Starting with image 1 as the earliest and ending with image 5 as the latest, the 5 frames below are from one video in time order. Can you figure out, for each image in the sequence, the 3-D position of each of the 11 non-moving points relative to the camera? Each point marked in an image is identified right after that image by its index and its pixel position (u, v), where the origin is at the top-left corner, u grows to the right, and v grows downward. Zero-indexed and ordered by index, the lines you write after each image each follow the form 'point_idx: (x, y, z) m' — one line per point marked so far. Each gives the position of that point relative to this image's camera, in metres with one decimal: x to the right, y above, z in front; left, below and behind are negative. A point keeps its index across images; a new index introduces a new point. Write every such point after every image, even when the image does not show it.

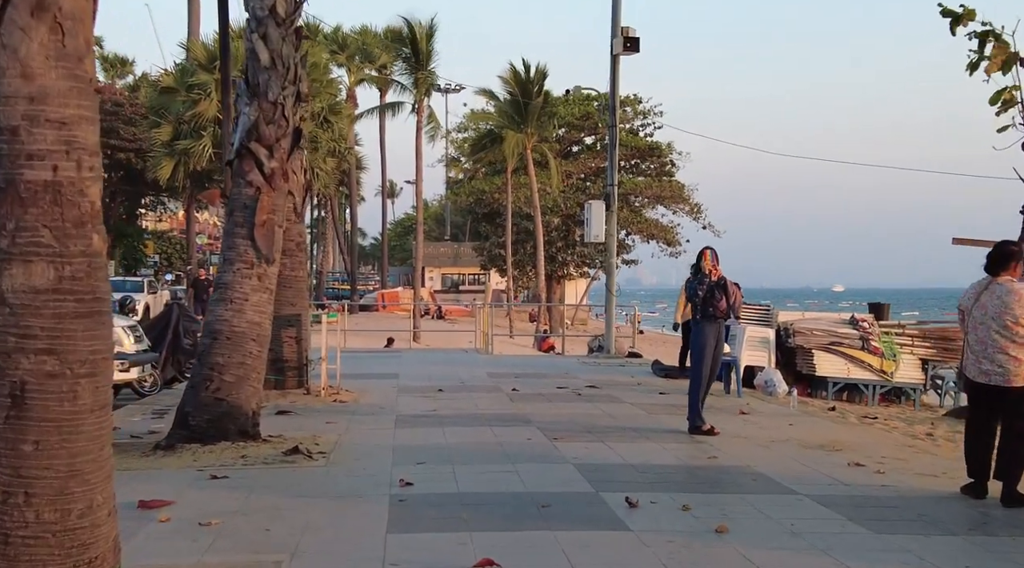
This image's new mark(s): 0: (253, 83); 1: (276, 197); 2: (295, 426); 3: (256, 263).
0: (-2.3, +1.8, +10.7) m
1: (-2.1, +0.8, +10.8) m
2: (-2.2, -1.4, +12.4) m
3: (-2.2, +0.2, +10.7) m
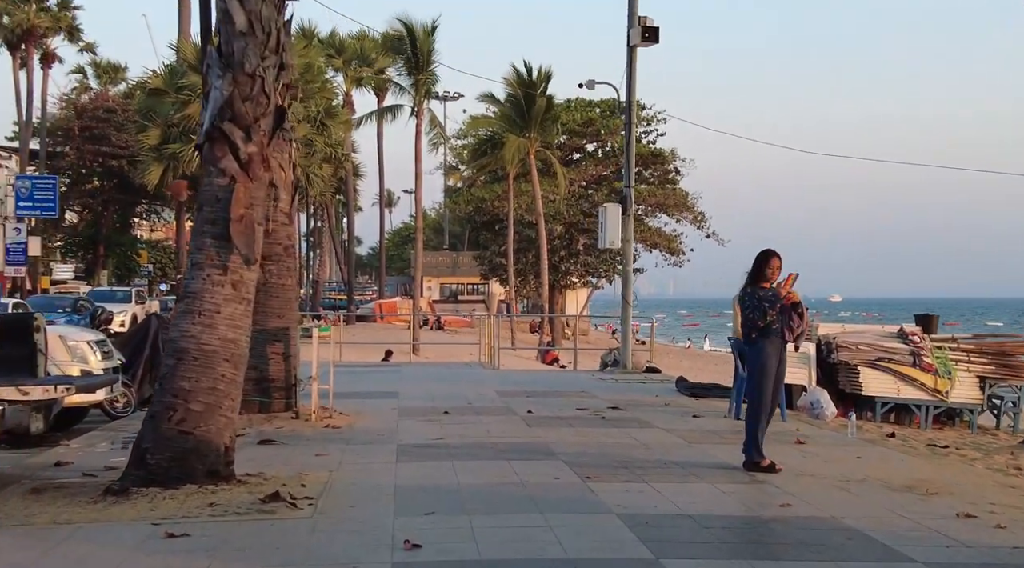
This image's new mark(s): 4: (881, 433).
0: (-2.1, +1.7, +8.9) m
1: (-1.9, +0.7, +9.0) m
2: (-2.0, -1.5, +10.6) m
3: (-2.0, +0.1, +8.9) m
4: (+4.1, -1.6, +13.4) m
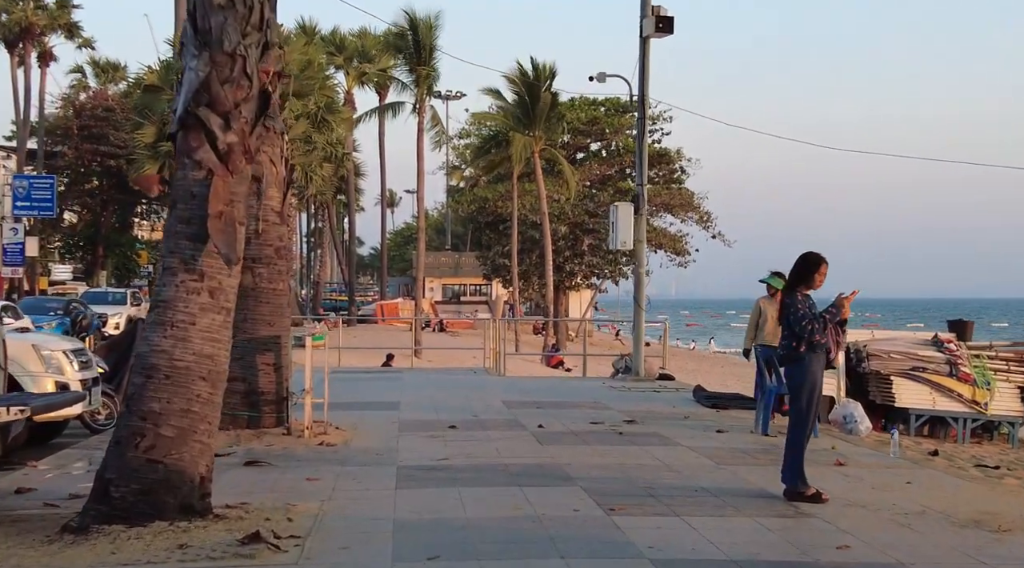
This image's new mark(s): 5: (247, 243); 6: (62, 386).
0: (-2.0, +1.7, +7.9) m
1: (-1.8, +0.7, +7.9) m
2: (-1.9, -1.6, +9.5) m
3: (-1.9, +0.1, +7.8) m
4: (+4.2, -1.7, +12.4) m
5: (-2.7, +0.4, +12.6) m
6: (-4.8, -1.1, +12.9) m
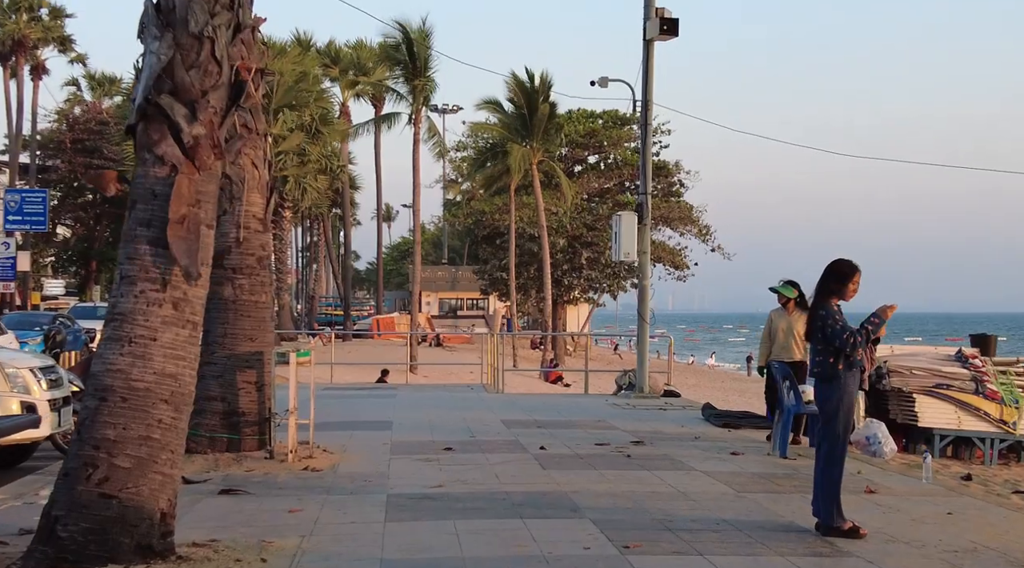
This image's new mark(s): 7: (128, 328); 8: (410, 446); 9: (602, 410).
0: (-2.0, +1.6, +7.0) m
1: (-1.8, +0.6, +7.0) m
2: (-1.9, -1.6, +8.6) m
3: (-1.9, 0.0, +6.9) m
4: (+4.2, -1.8, +11.5) m
5: (-2.7, +0.3, +11.7) m
6: (-4.8, -1.2, +12.0) m
7: (-2.2, -0.2, +6.8) m
8: (-1.1, -1.8, +13.2) m
9: (+1.3, -1.8, +17.8) m
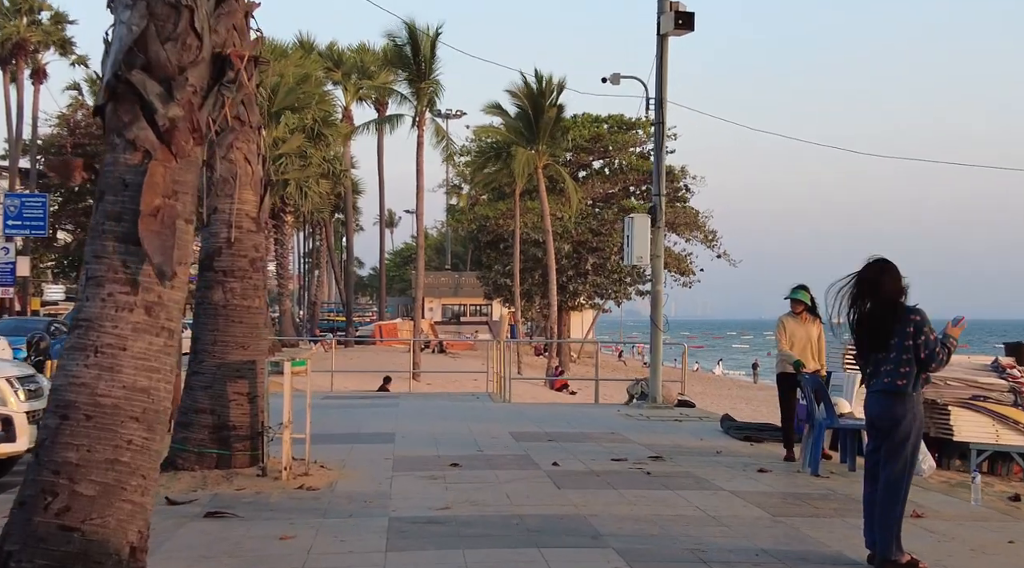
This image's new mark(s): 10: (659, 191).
0: (-1.9, +1.6, +6.2) m
1: (-1.7, +0.6, +6.2) m
2: (-1.8, -1.7, +7.8) m
3: (-1.8, 0.0, +6.1) m
4: (+4.3, -1.8, +10.6) m
5: (-2.6, +0.3, +10.9) m
6: (-4.7, -1.2, +11.2) m
7: (-2.1, -0.3, +6.0) m
8: (-1.0, -1.8, +12.3) m
9: (+1.4, -1.9, +17.0) m
10: (+2.3, +1.5, +19.4) m
